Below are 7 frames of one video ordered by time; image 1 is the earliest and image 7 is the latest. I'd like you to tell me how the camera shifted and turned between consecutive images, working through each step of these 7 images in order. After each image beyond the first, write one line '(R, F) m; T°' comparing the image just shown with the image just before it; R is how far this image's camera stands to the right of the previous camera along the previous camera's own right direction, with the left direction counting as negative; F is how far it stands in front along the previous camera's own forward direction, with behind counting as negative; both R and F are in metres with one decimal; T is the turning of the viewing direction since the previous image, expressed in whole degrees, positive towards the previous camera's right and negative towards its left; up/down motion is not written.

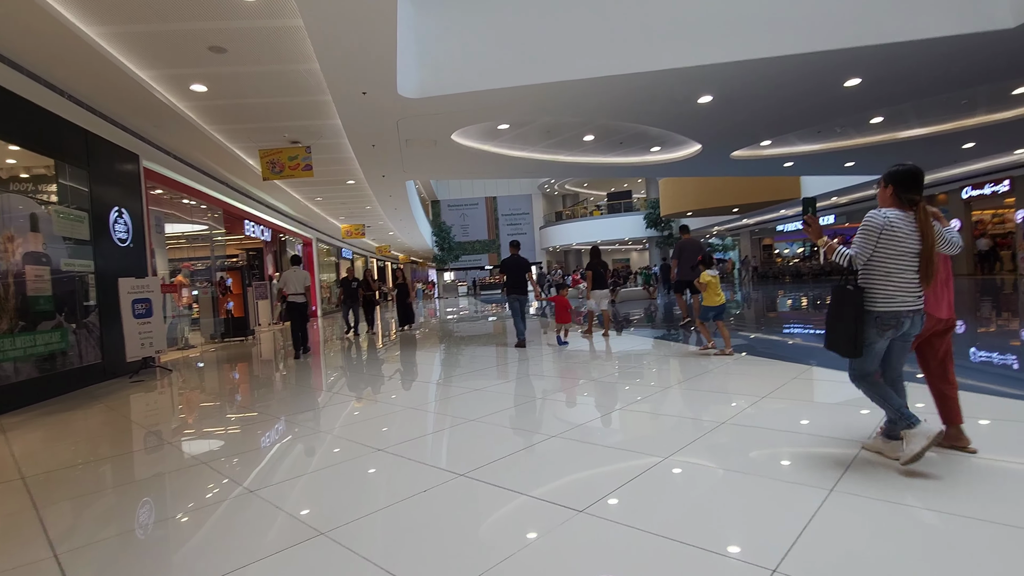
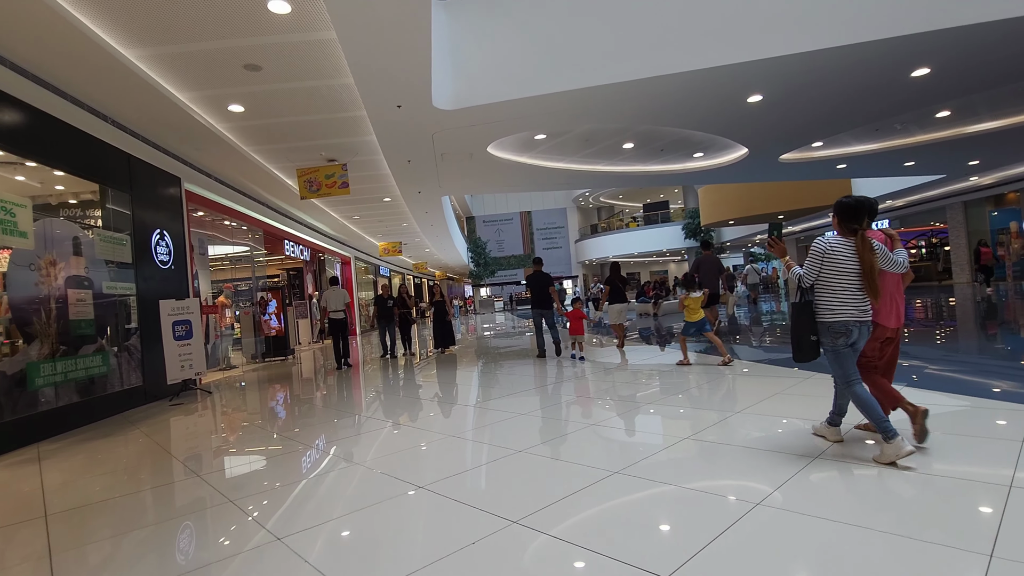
(-0.1, +0.3) m; -4°
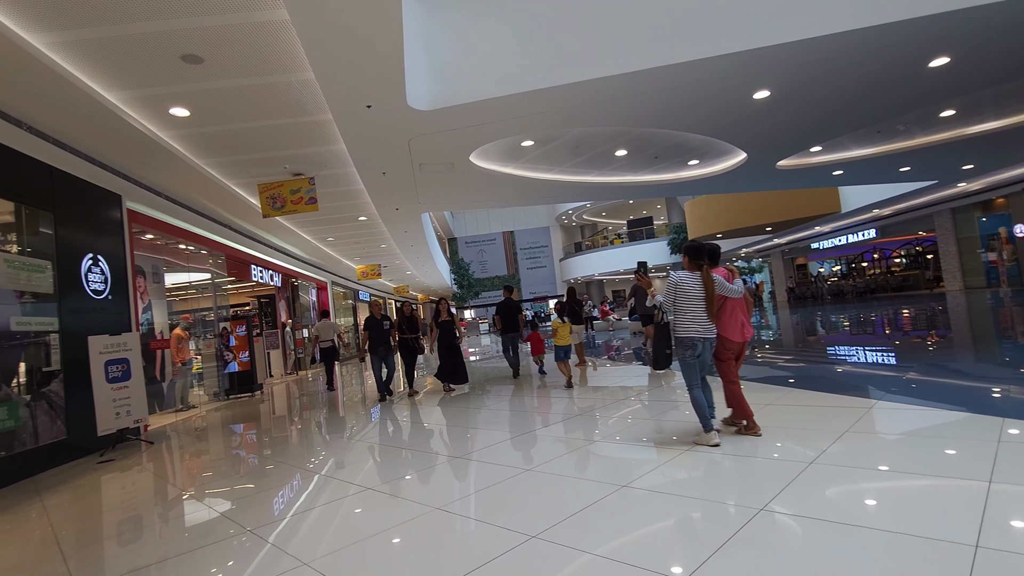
(-0.1, +0.7) m; +2°
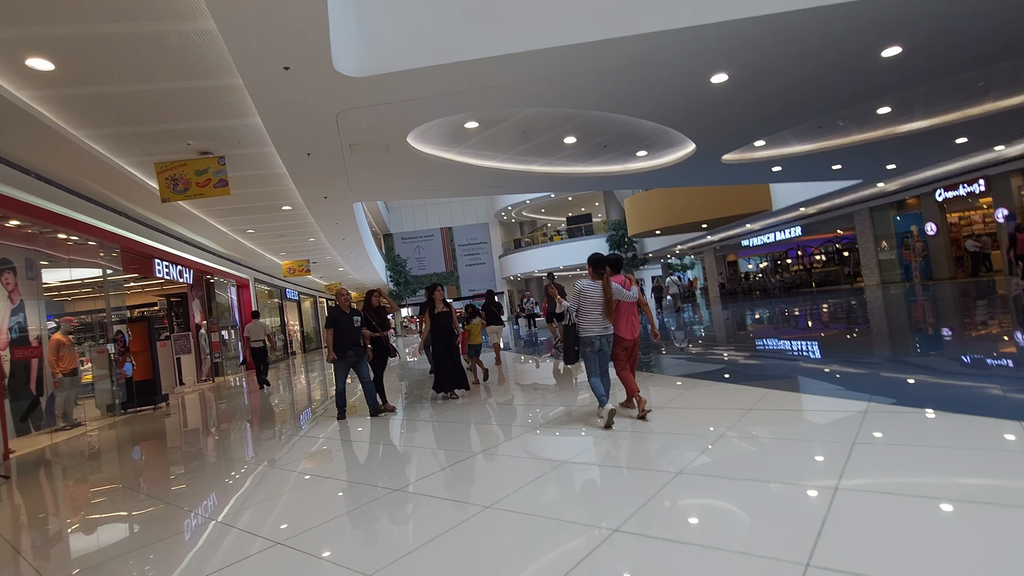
(-0.1, +0.6) m; +7°
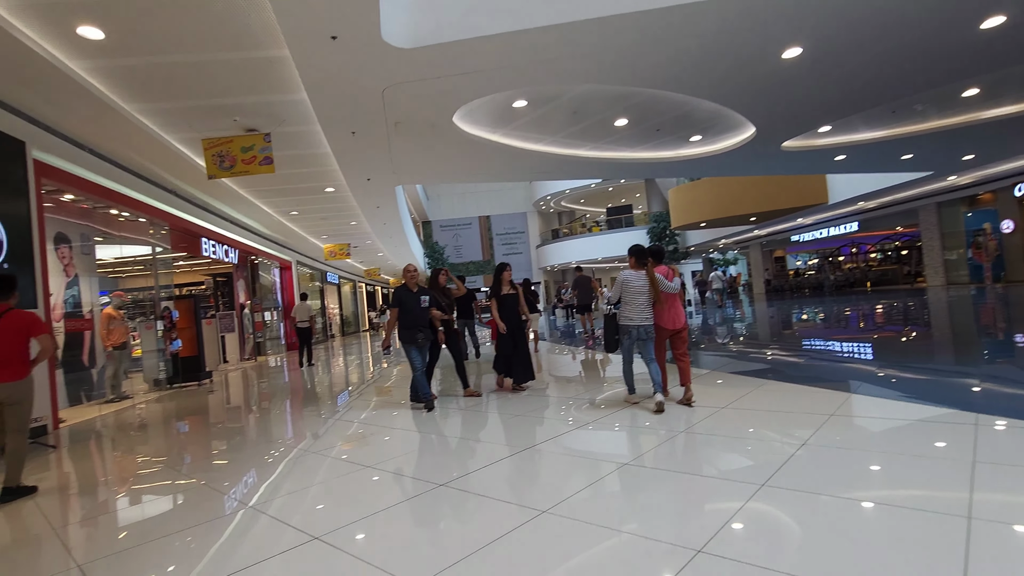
(-0.1, +0.2) m; -4°
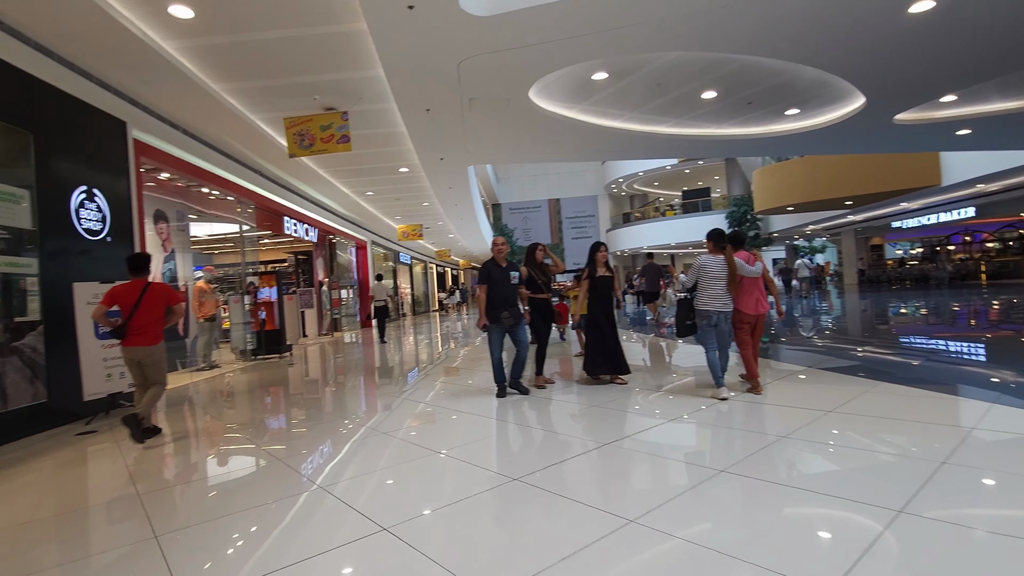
(-0.1, +0.2) m; -7°
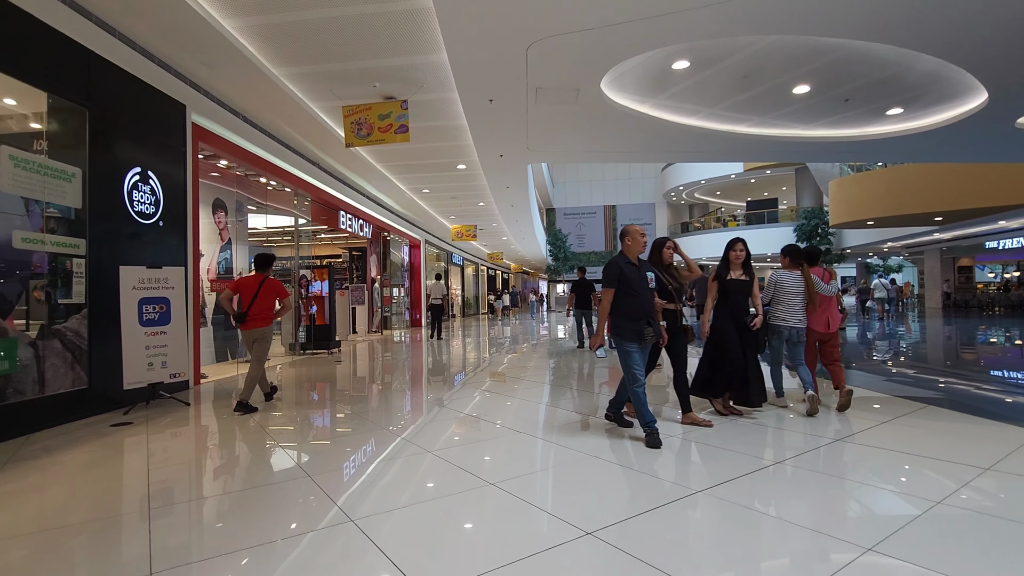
(-0.1, +0.4) m; -5°
